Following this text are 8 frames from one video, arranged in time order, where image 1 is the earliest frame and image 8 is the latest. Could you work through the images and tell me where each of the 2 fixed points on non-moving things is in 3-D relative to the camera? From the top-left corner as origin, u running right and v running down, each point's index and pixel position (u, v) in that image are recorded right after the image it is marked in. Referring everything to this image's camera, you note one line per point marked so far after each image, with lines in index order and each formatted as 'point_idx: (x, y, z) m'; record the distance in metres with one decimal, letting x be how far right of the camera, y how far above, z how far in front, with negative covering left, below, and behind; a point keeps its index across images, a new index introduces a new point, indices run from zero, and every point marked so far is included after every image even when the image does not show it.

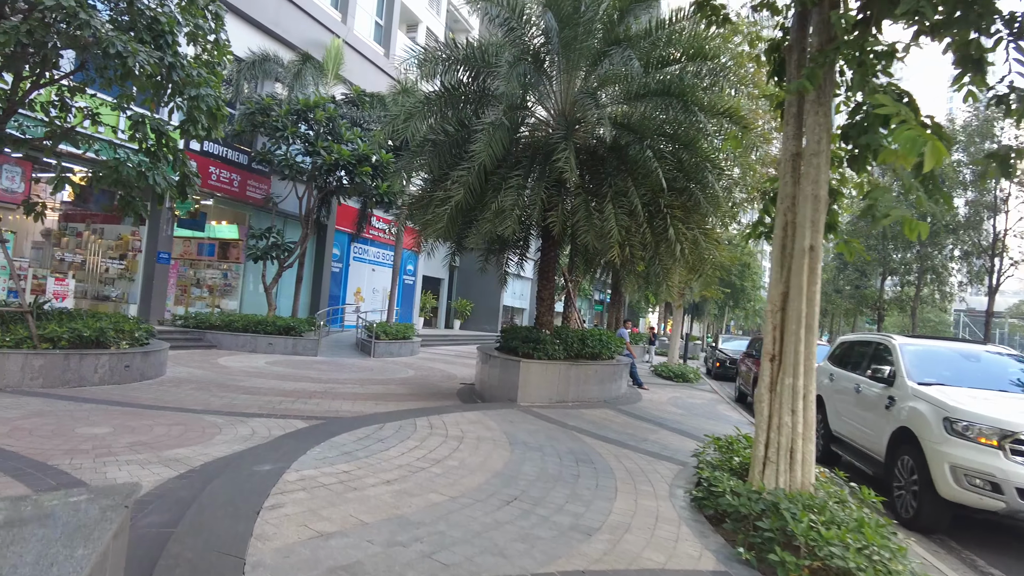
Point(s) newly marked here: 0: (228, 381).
0: (-4.5, -1.5, +10.4) m
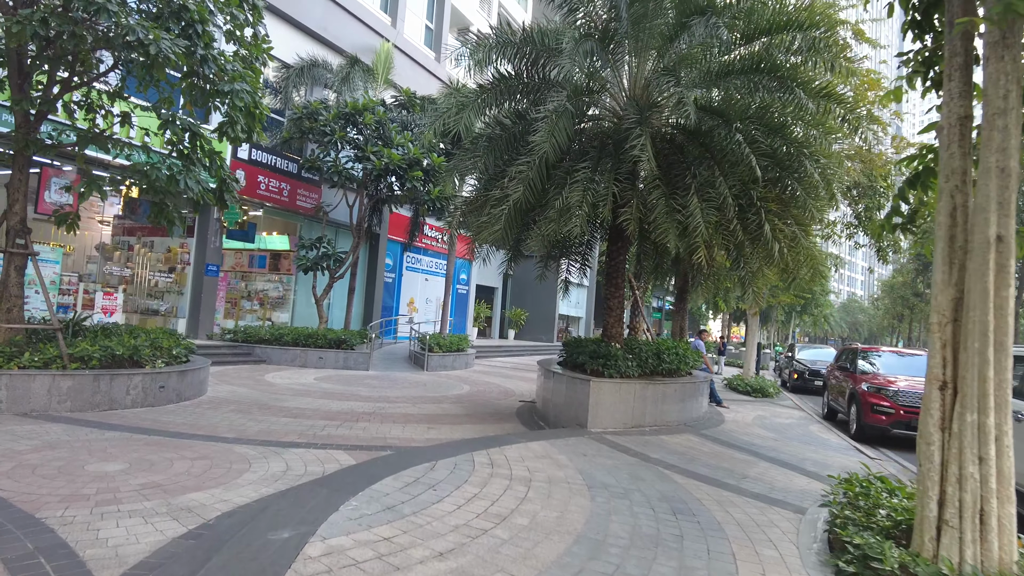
0: (-3.6, -1.7, +9.6) m
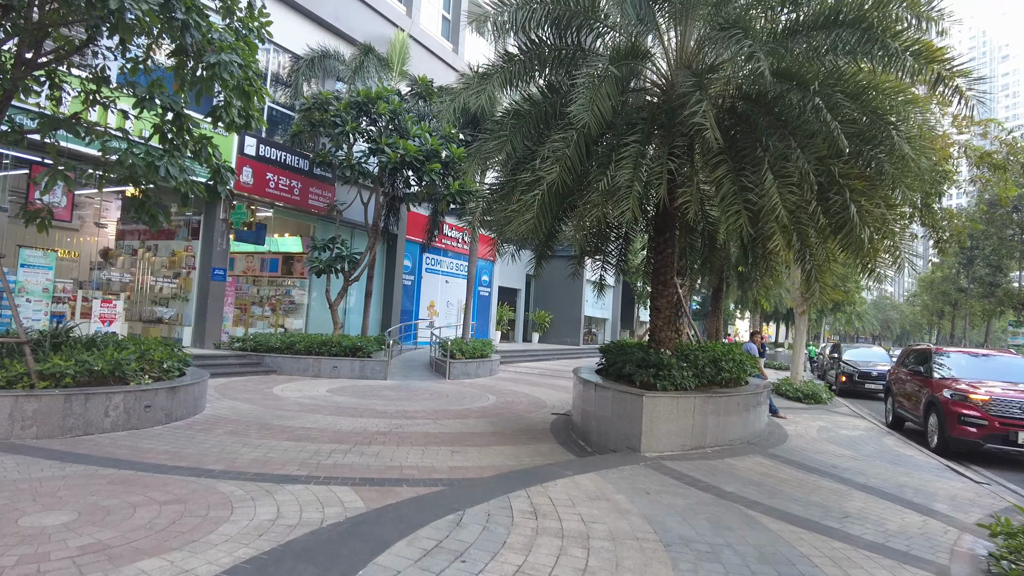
0: (-3.1, -1.7, +8.5) m
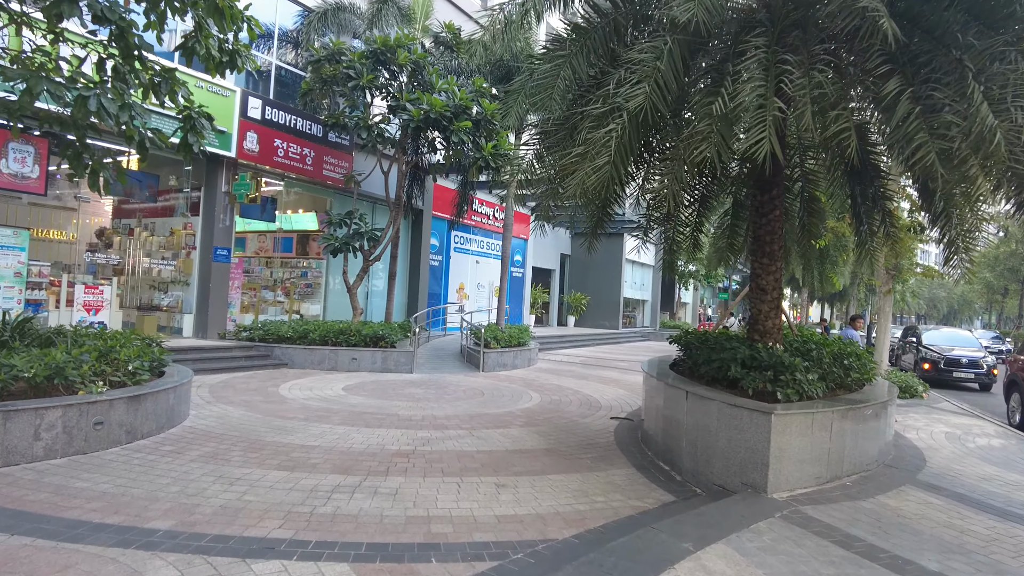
0: (-2.5, -1.5, +6.8) m
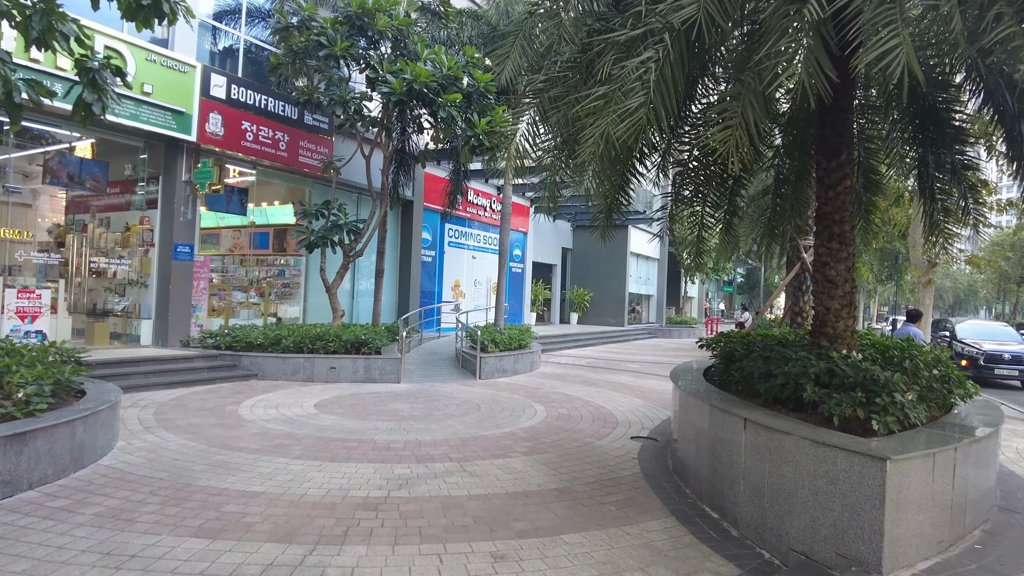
0: (-2.5, -1.5, +5.4) m
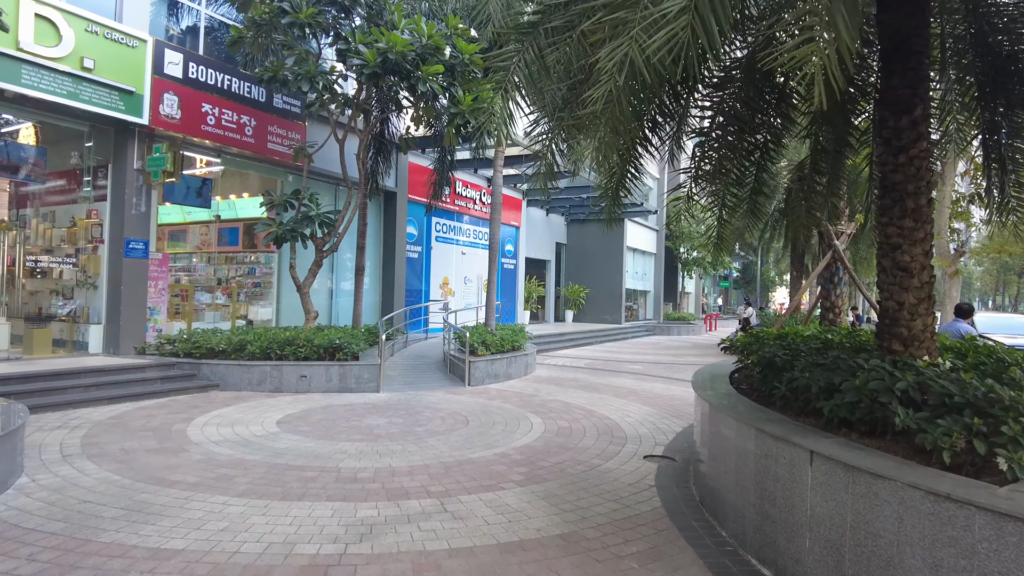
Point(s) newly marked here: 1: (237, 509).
0: (-2.6, -1.5, +4.3) m
1: (-1.9, -1.5, +4.5) m
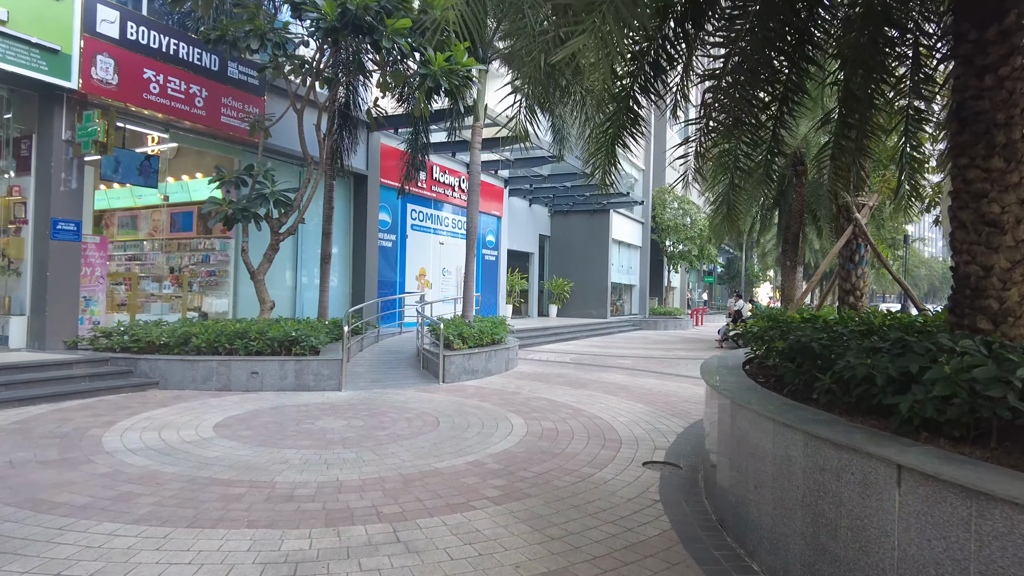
0: (-2.7, -1.3, +3.2) m
1: (-2.1, -1.4, +3.5) m
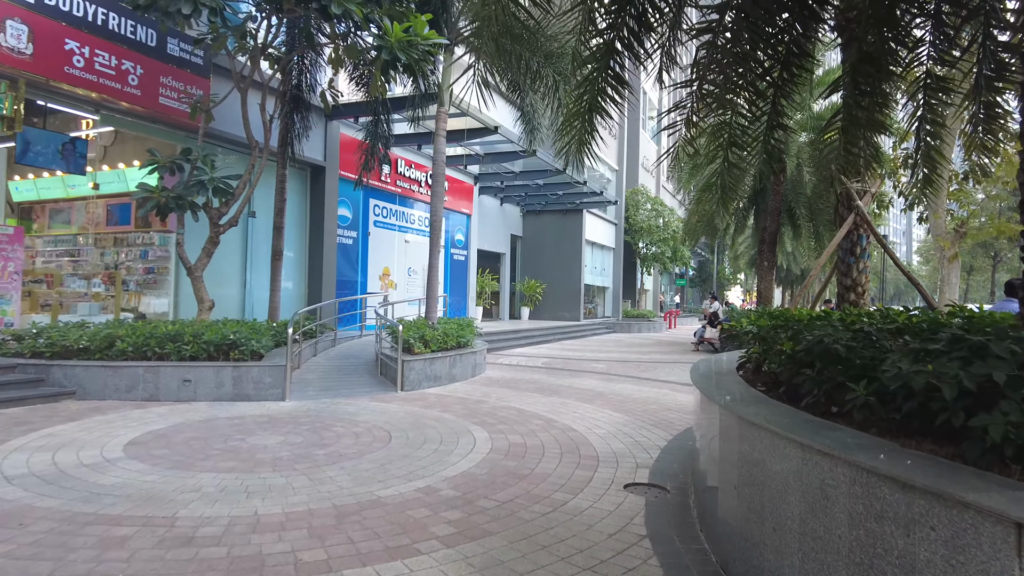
0: (-2.9, -1.3, +2.3) m
1: (-2.3, -1.3, +2.6) m
